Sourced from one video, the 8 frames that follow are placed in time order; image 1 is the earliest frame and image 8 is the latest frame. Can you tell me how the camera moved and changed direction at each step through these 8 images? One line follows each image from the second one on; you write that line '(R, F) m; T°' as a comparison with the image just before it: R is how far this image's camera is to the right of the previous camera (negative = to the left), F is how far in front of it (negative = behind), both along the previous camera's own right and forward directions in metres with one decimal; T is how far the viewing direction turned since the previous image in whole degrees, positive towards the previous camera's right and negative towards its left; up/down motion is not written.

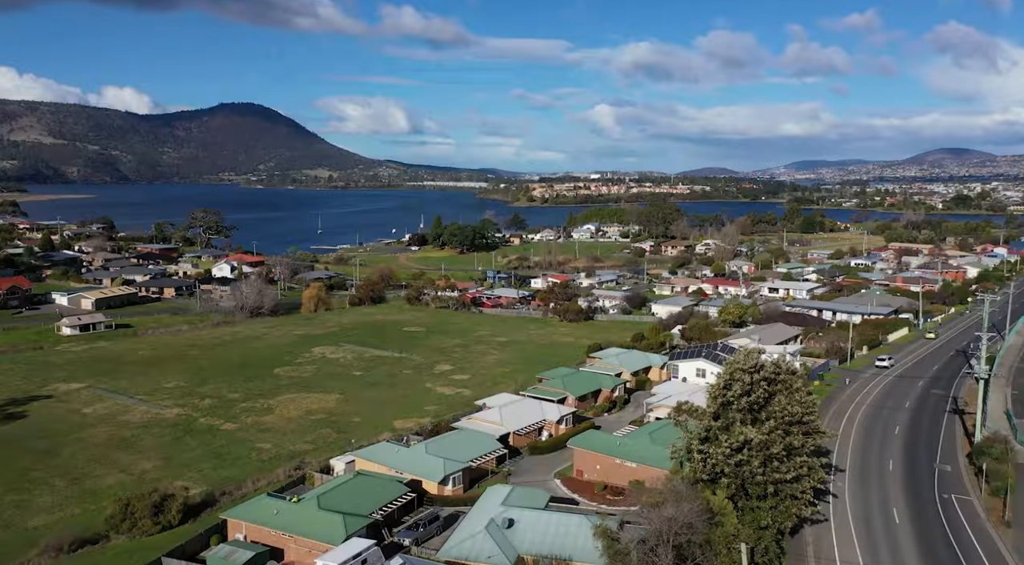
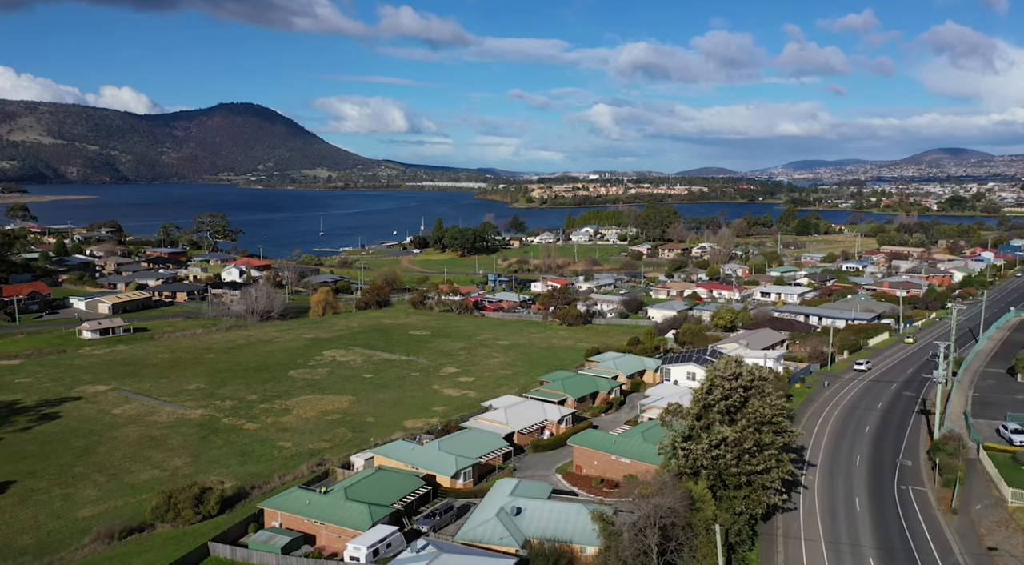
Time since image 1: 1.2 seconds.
(-0.1, -0.6) m; 0°
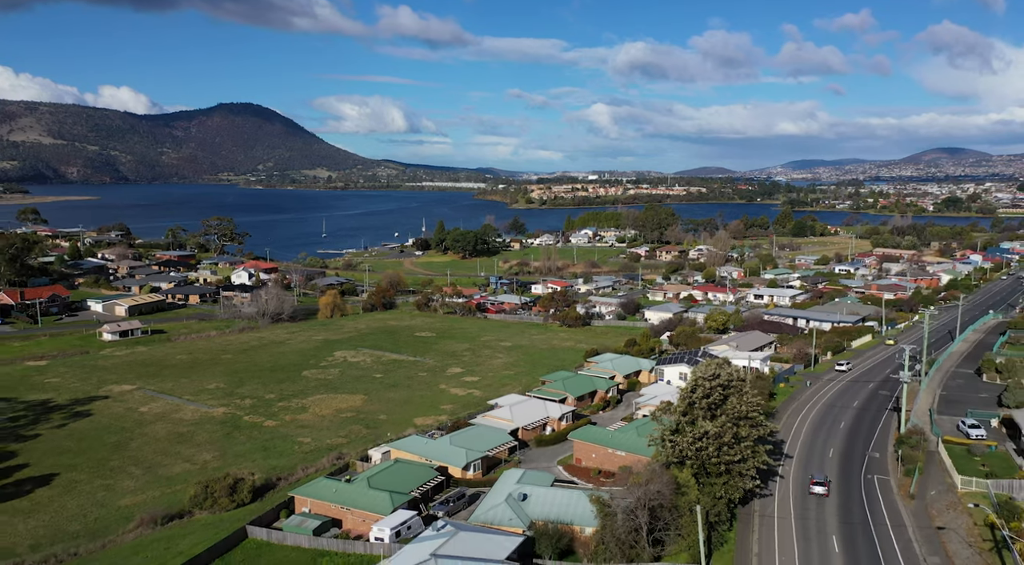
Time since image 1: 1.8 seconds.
(-0.1, -0.6) m; 0°
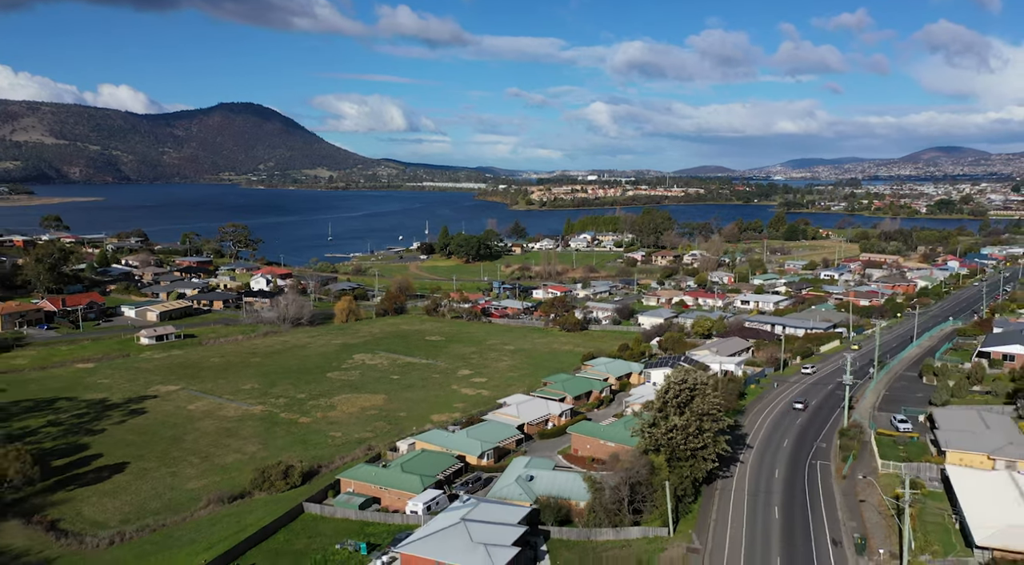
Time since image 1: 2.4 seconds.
(-0.1, -1.3) m; 0°
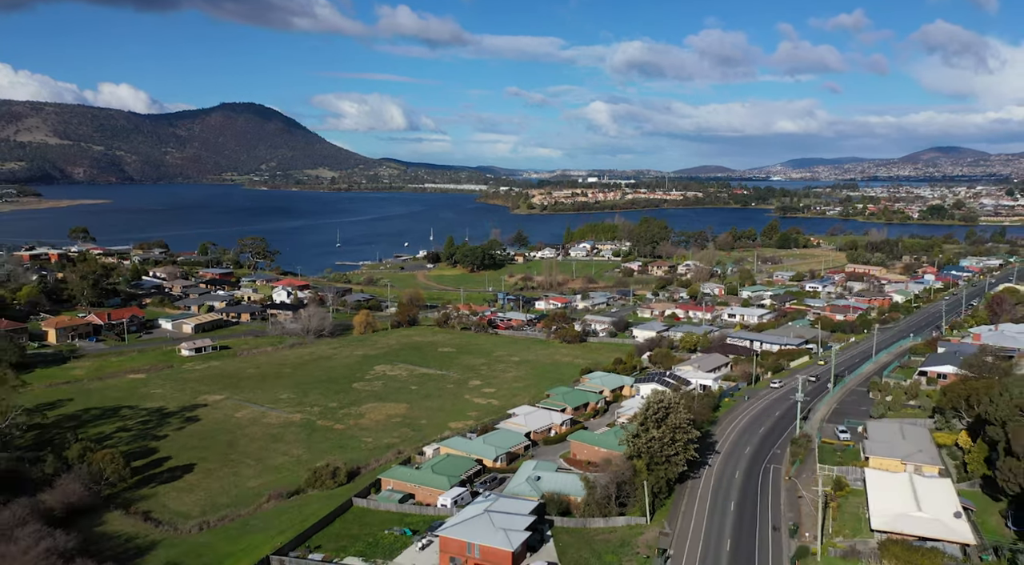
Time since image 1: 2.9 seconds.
(-0.1, -1.7) m; 0°
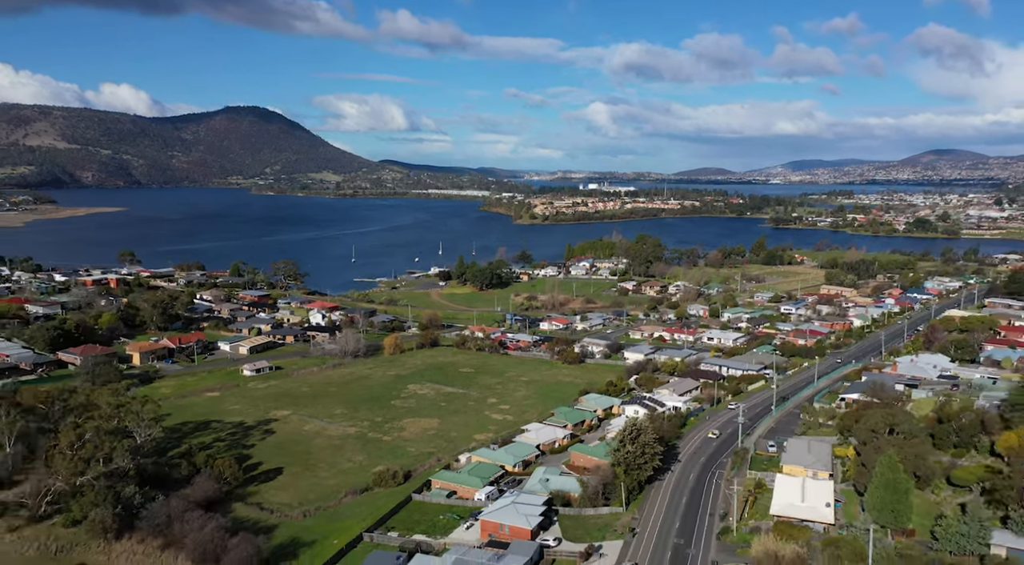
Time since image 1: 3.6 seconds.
(-0.2, -3.4) m; 0°
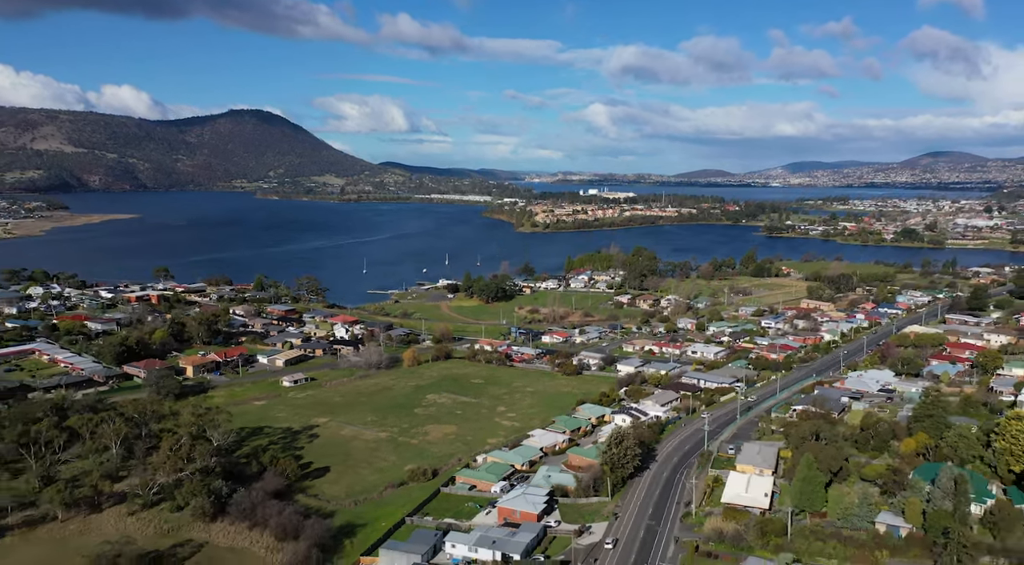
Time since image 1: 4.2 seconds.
(-0.2, -3.0) m; 0°
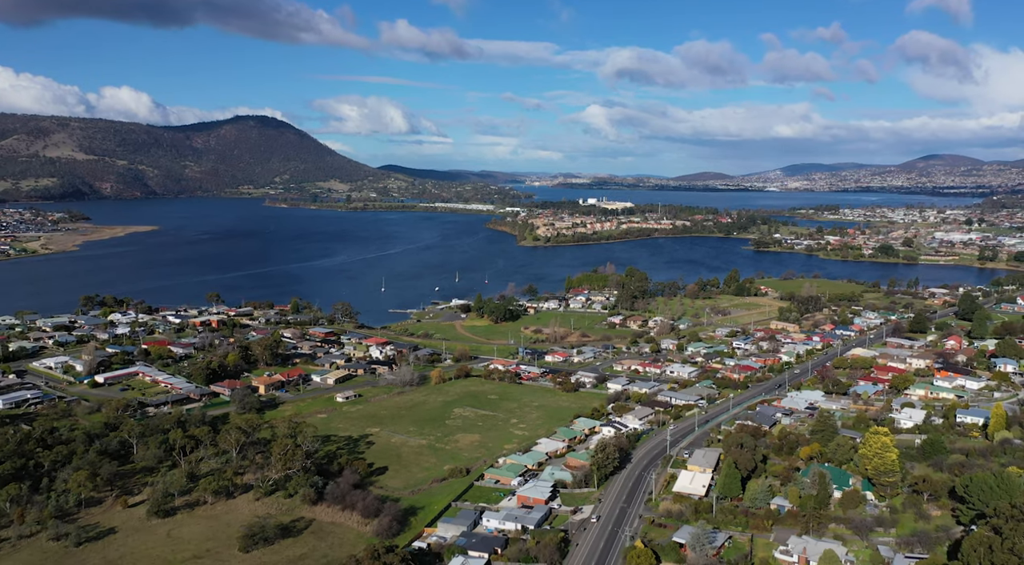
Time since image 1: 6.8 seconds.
(-0.4, -5.8) m; 0°
